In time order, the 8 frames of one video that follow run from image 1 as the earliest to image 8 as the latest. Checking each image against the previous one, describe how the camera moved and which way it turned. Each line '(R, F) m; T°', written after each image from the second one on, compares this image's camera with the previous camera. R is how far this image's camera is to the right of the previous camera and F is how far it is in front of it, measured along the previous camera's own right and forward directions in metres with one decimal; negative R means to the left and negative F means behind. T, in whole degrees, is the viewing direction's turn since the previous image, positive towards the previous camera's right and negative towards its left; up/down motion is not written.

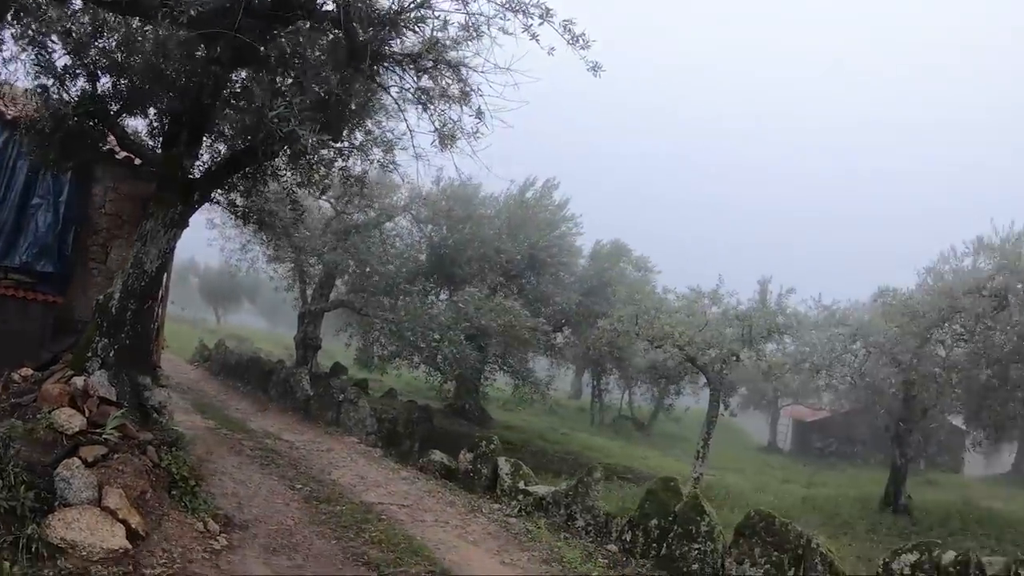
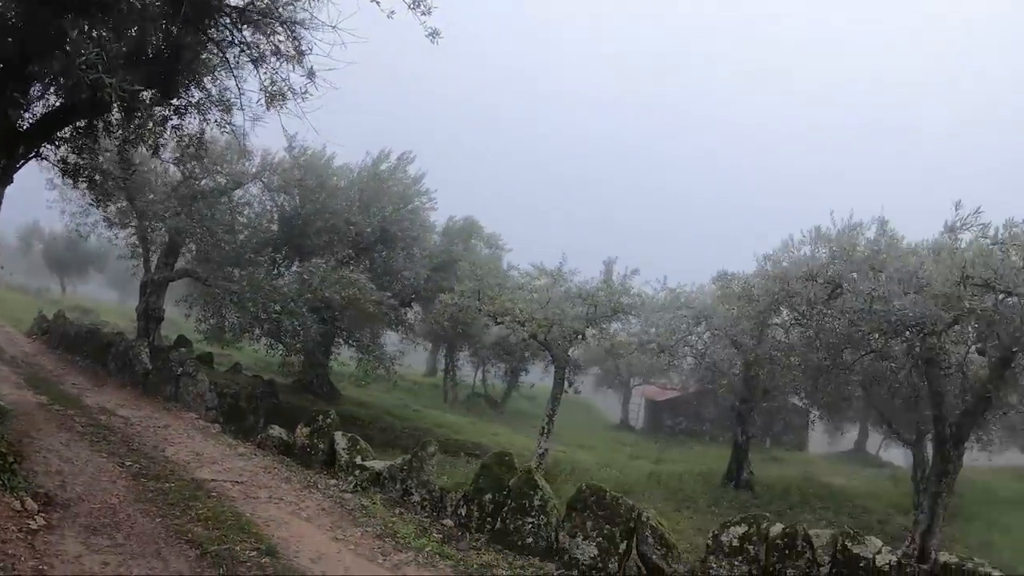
(+0.2, +0.3) m; +7°
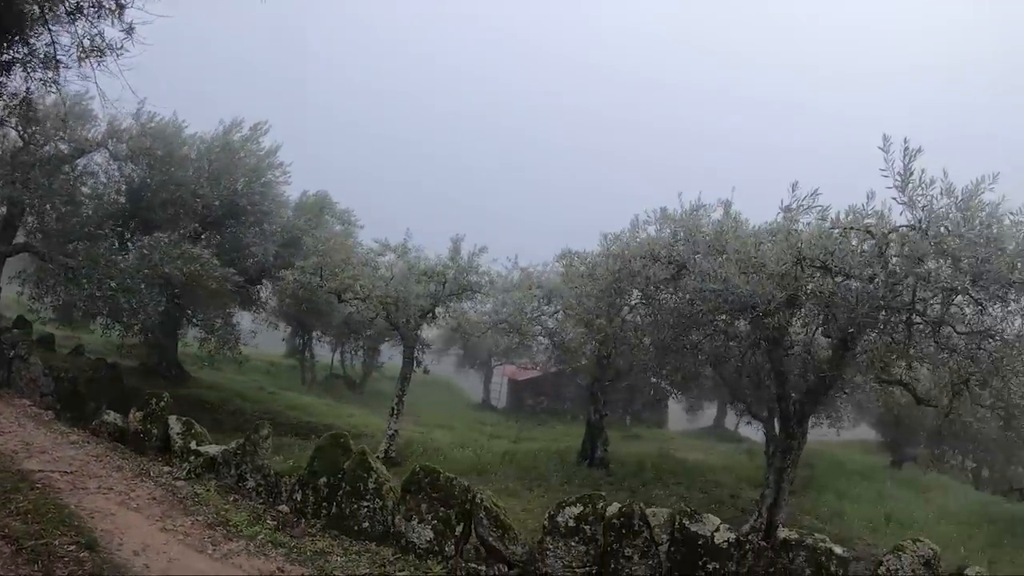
(+0.2, +0.3) m; +6°
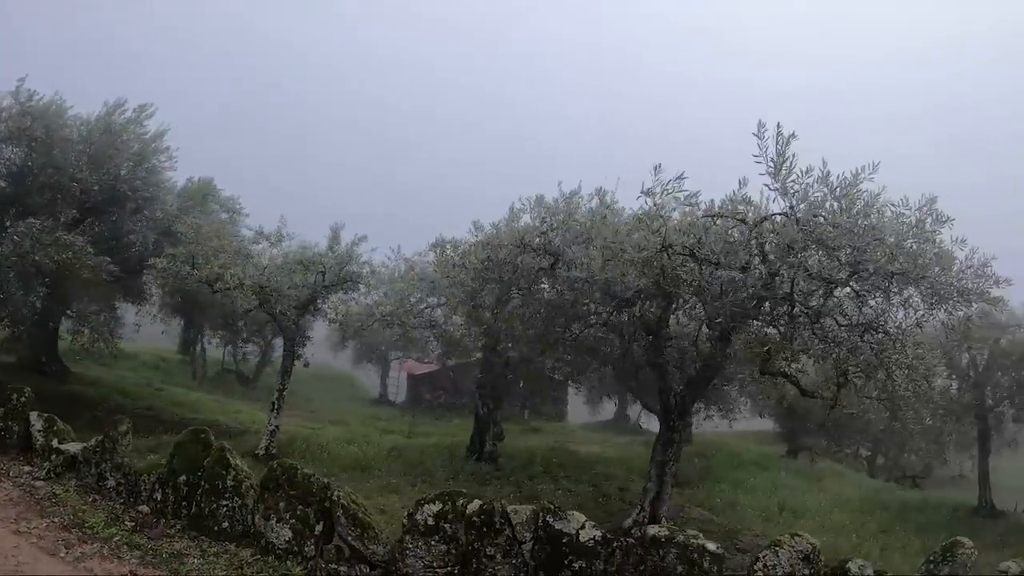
(+0.3, +0.3) m; +4°
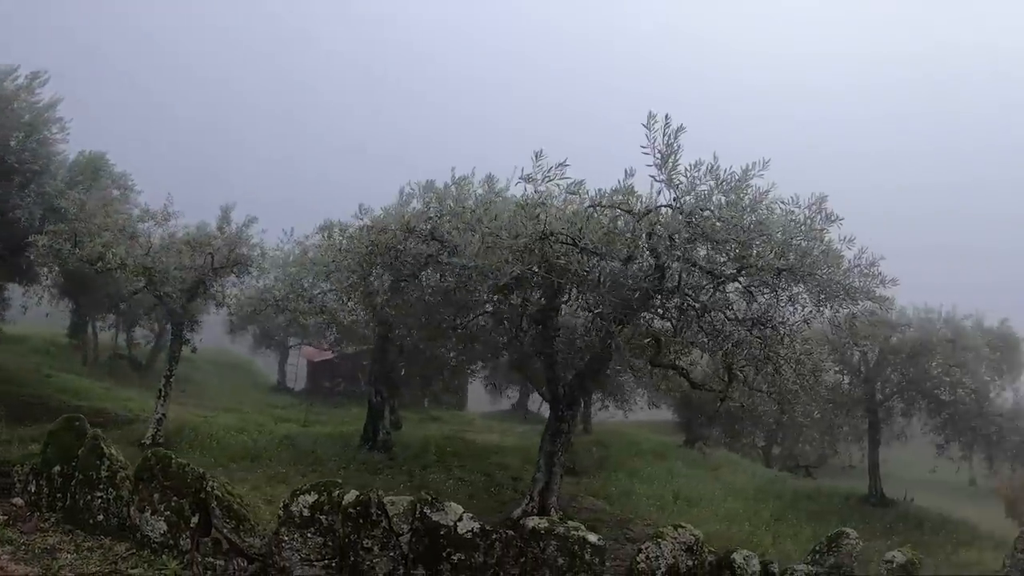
(+0.1, 0.0) m; +4°
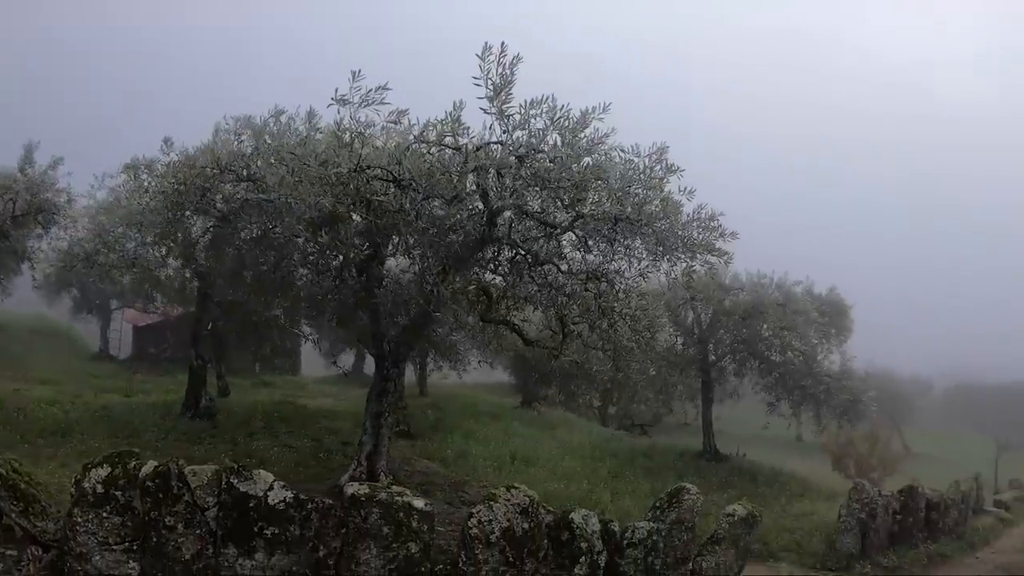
(+0.1, +0.5) m; +8°
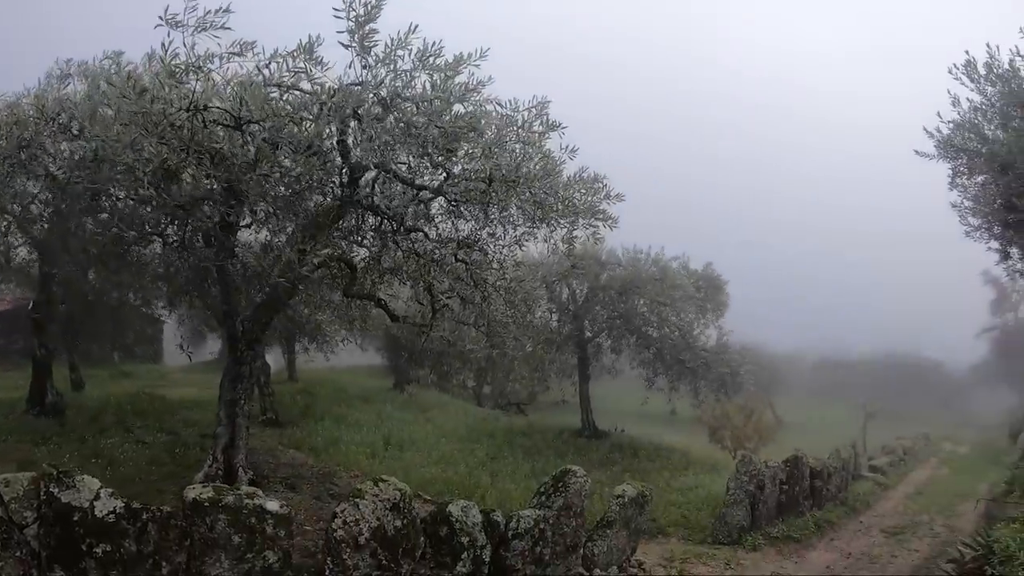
(0.0, +0.7) m; +6°
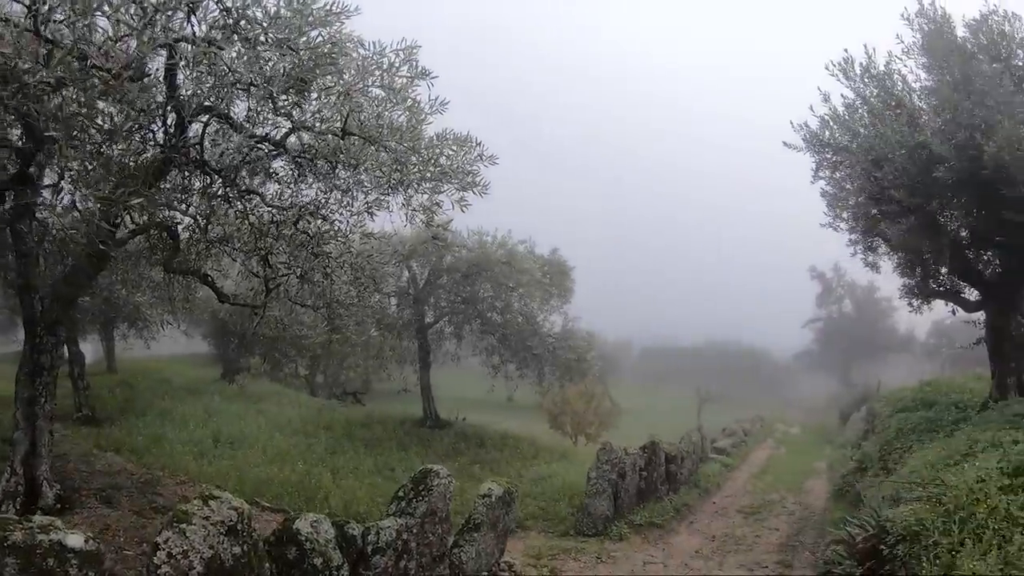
(-0.1, +0.9) m; +8°
